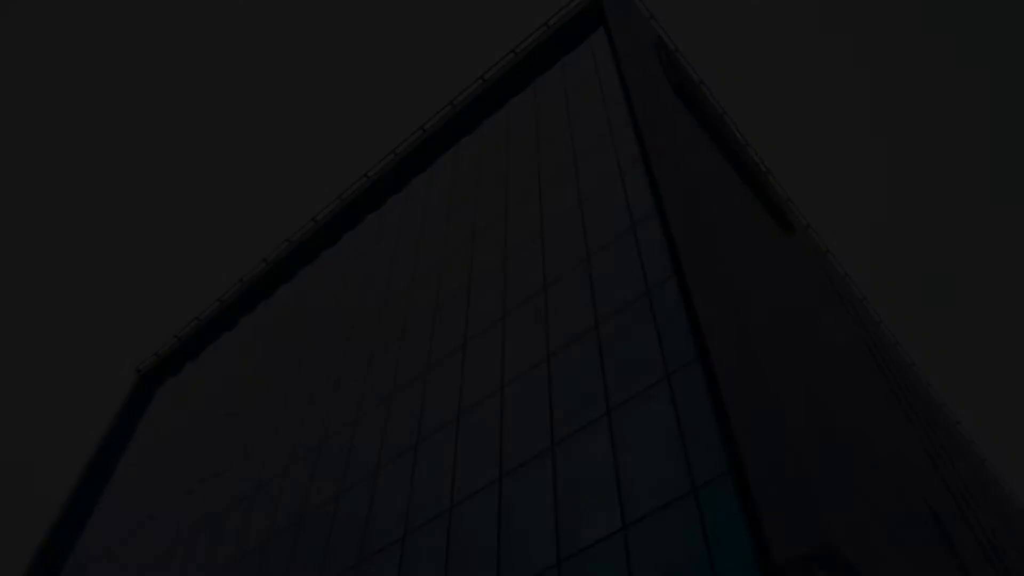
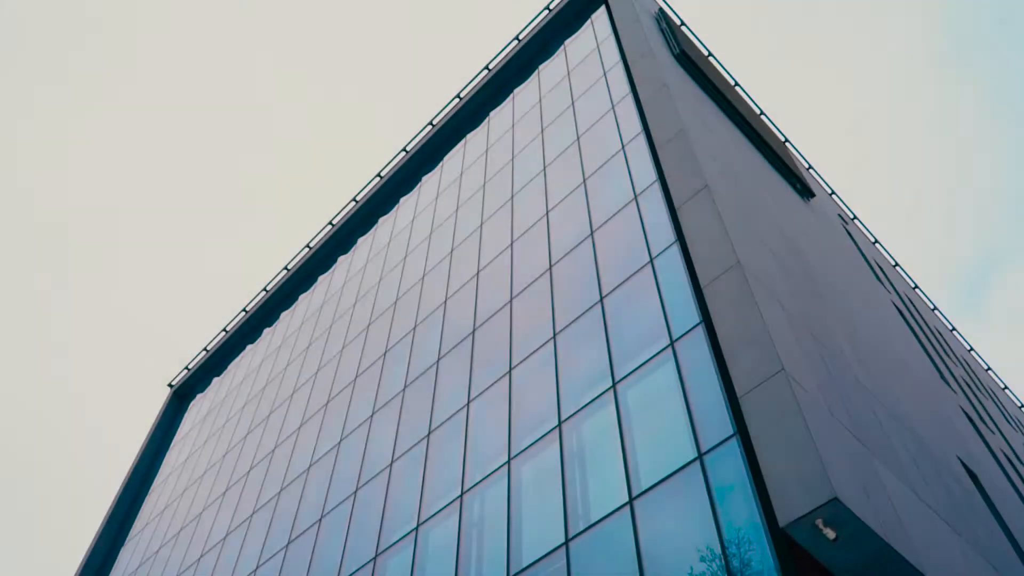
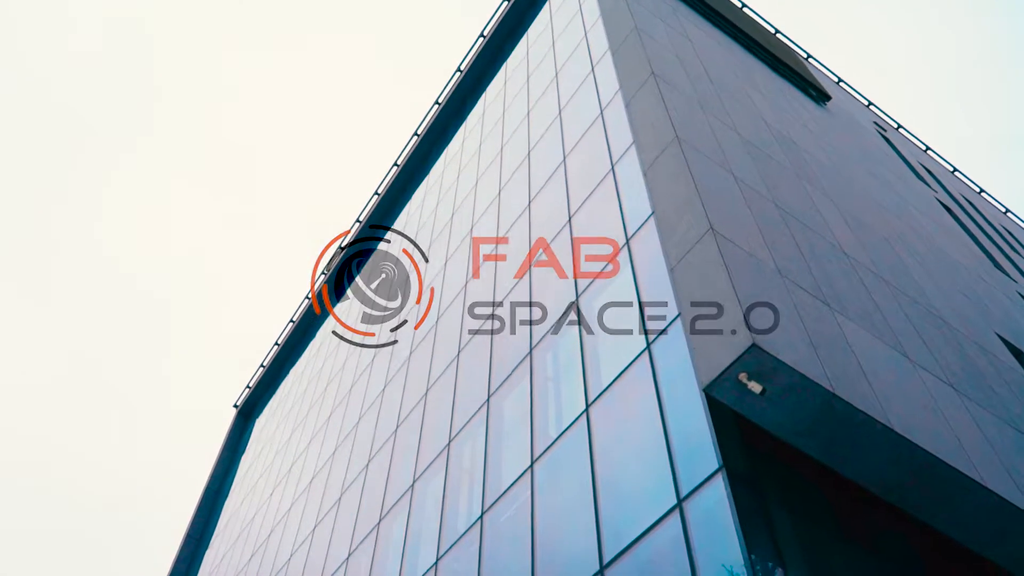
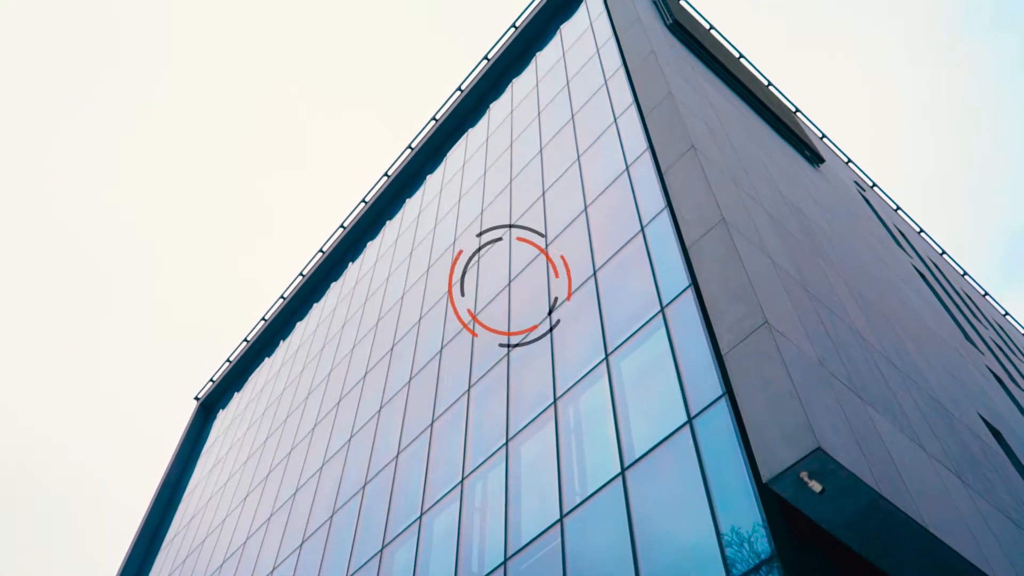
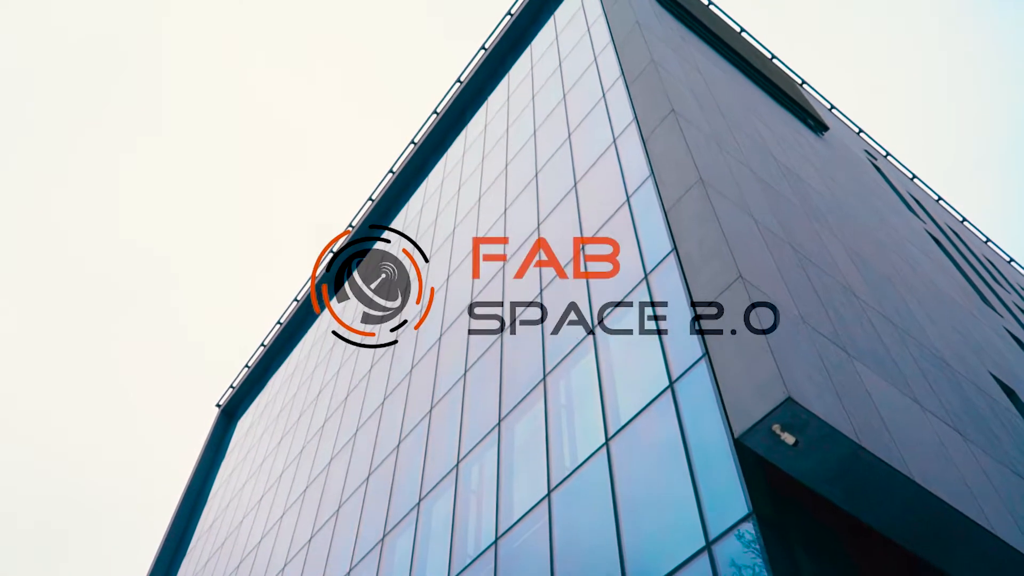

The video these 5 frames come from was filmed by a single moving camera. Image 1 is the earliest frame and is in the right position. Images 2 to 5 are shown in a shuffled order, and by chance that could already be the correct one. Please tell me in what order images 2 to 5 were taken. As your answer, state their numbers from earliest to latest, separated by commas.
2, 4, 5, 3
